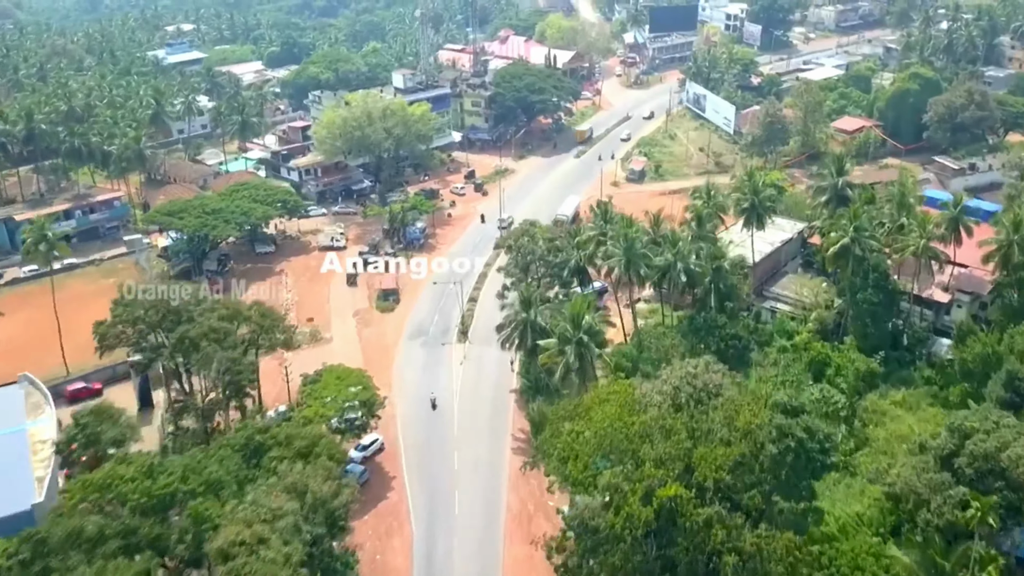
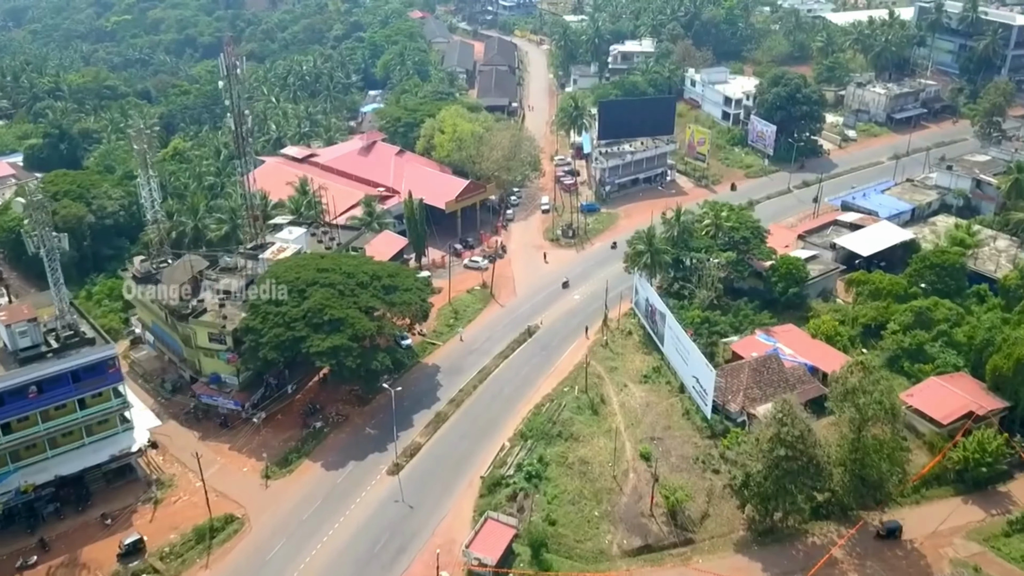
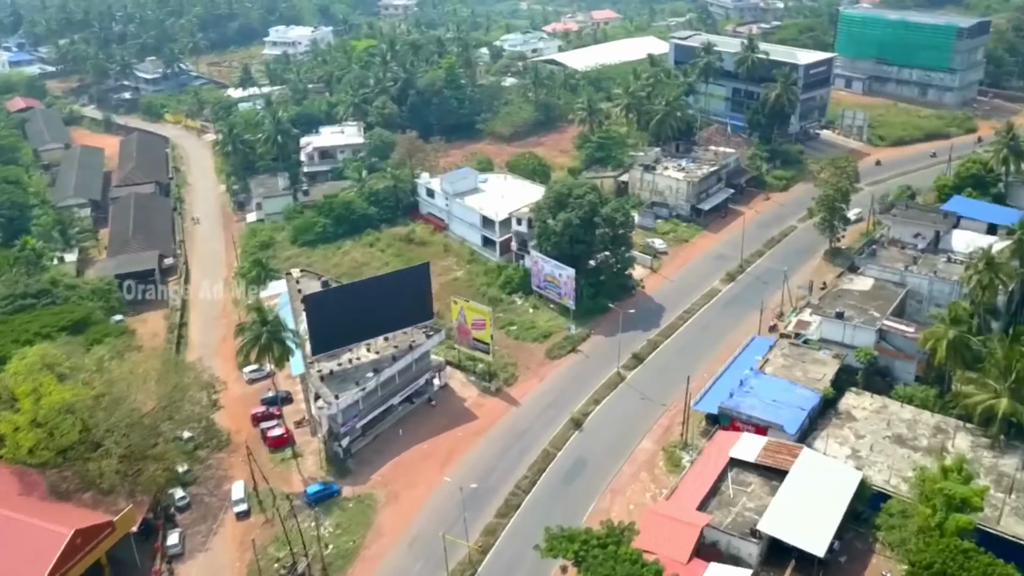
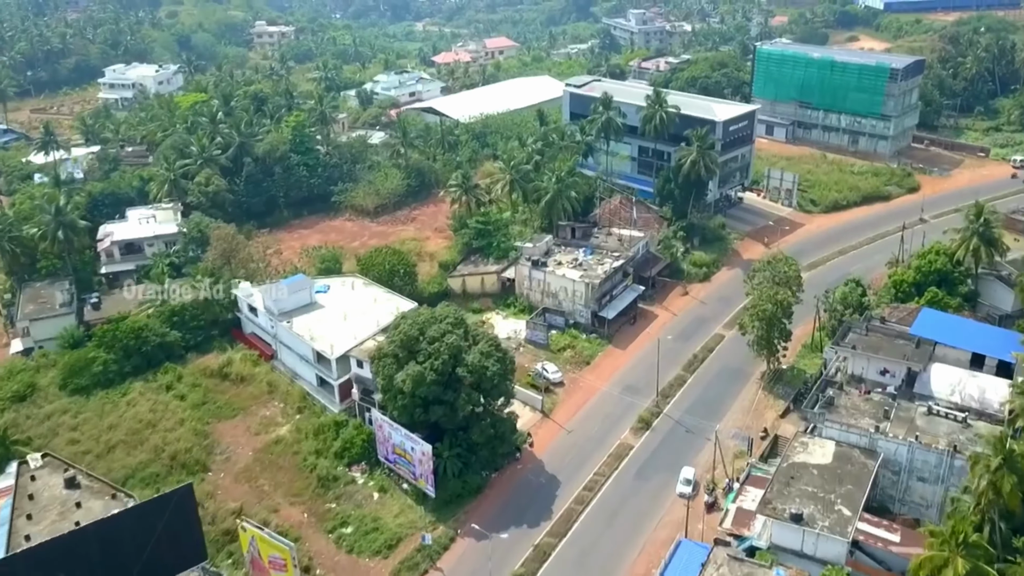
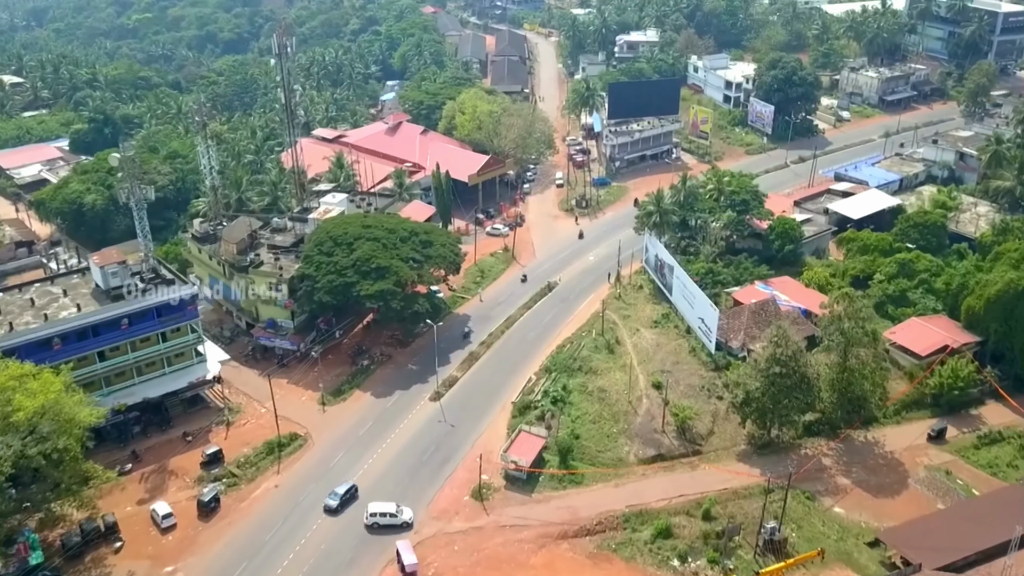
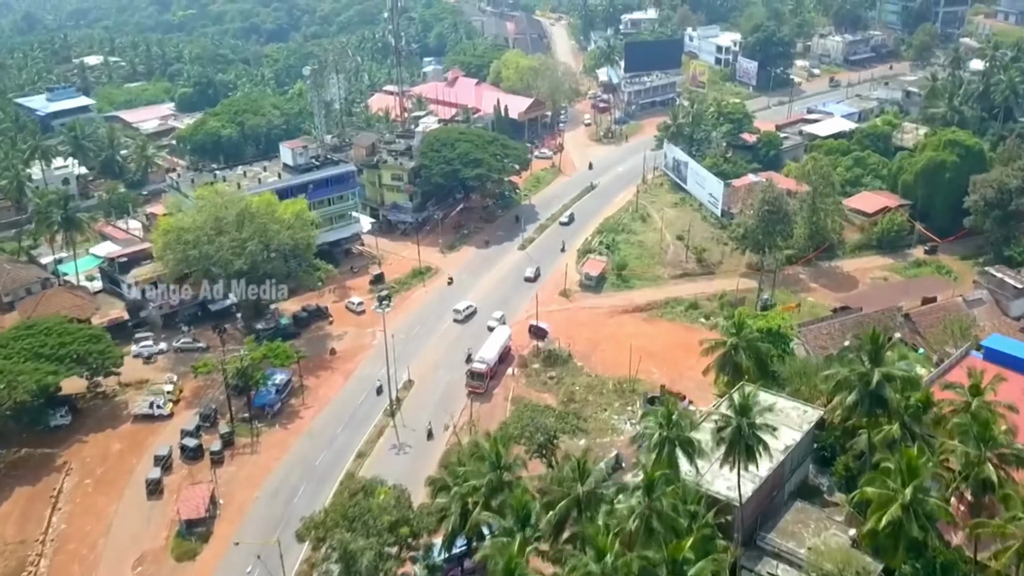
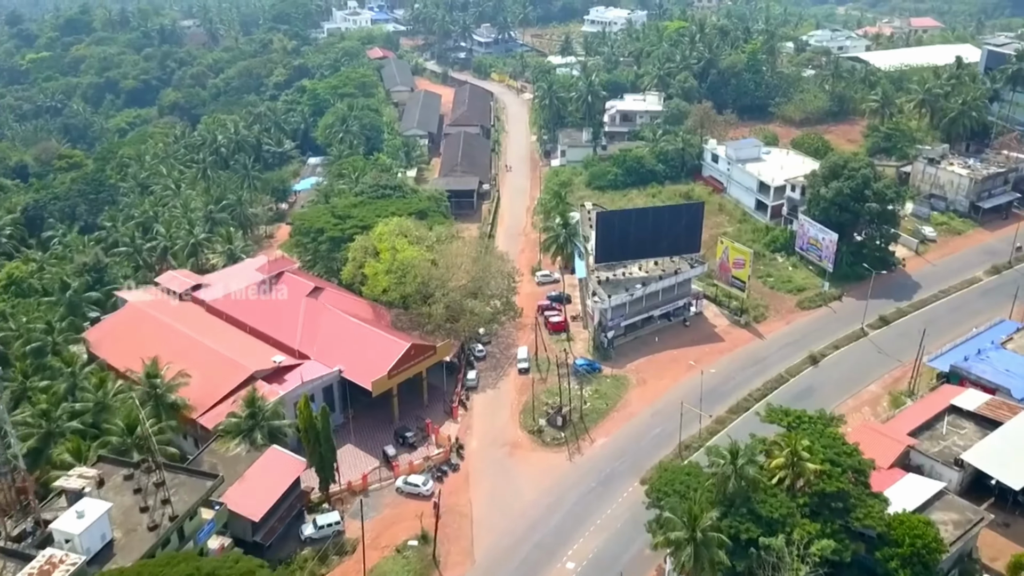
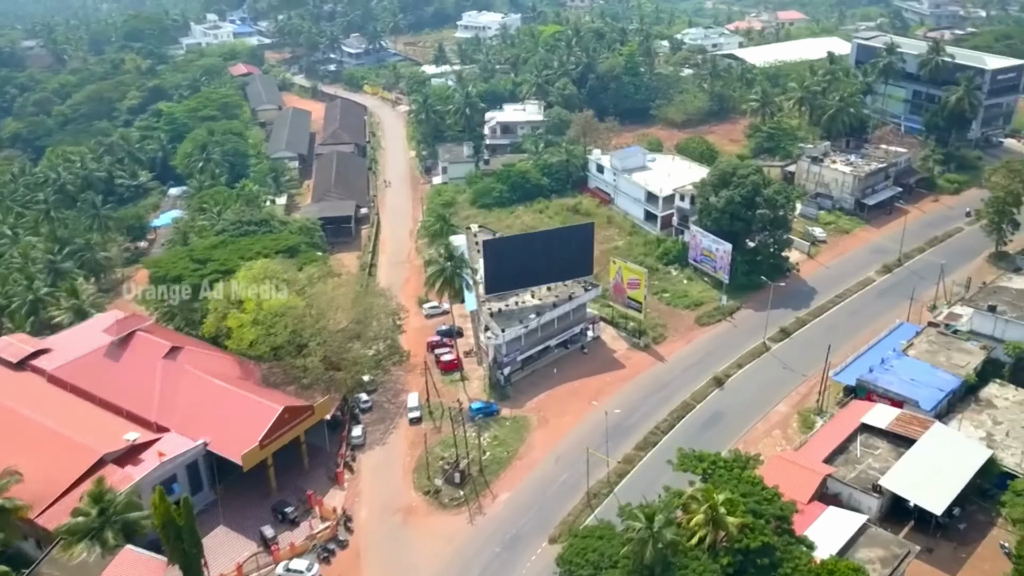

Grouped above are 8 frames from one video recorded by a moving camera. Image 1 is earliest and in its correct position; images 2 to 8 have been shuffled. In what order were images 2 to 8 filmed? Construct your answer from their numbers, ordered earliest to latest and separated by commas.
6, 5, 2, 7, 8, 3, 4
